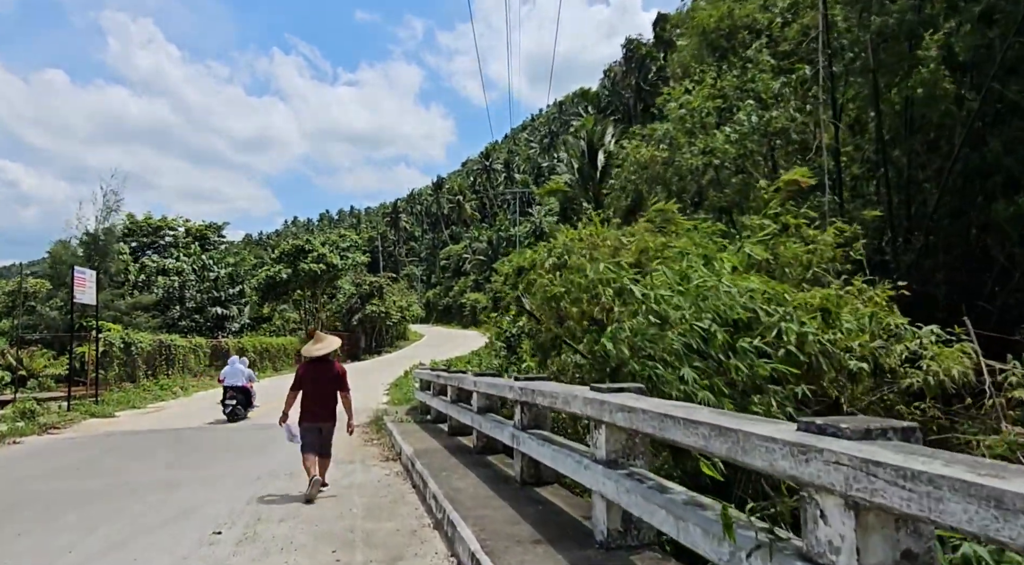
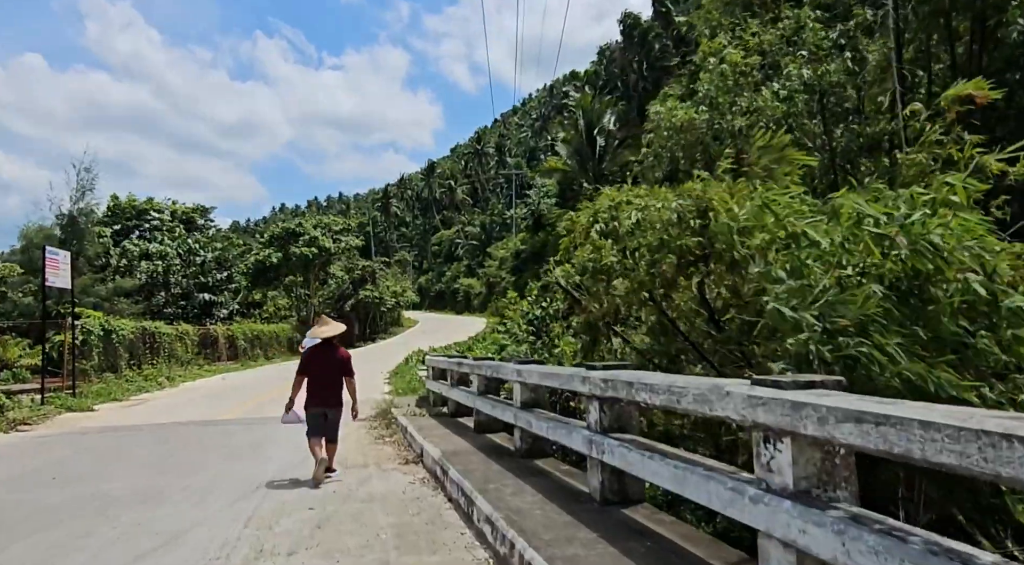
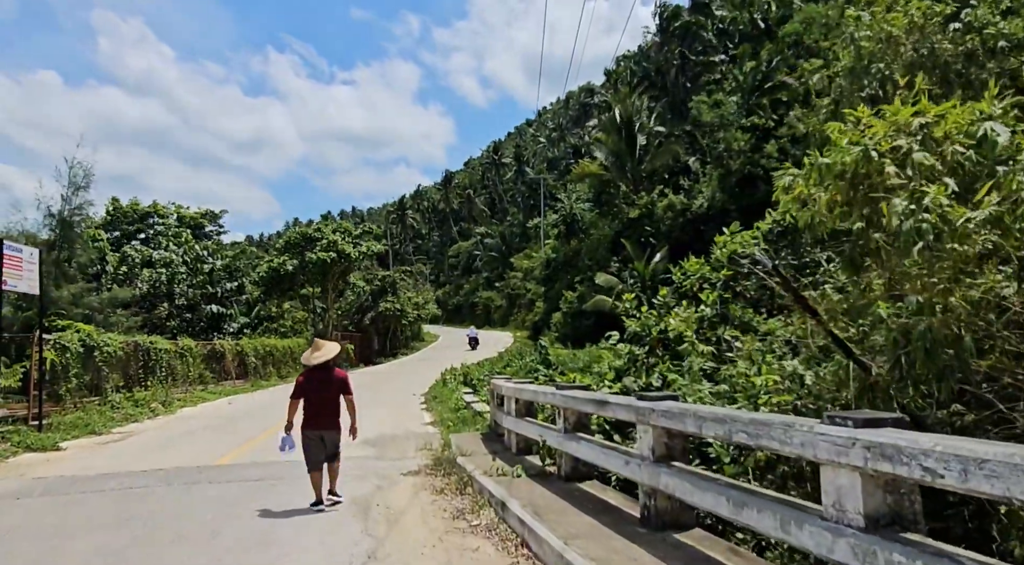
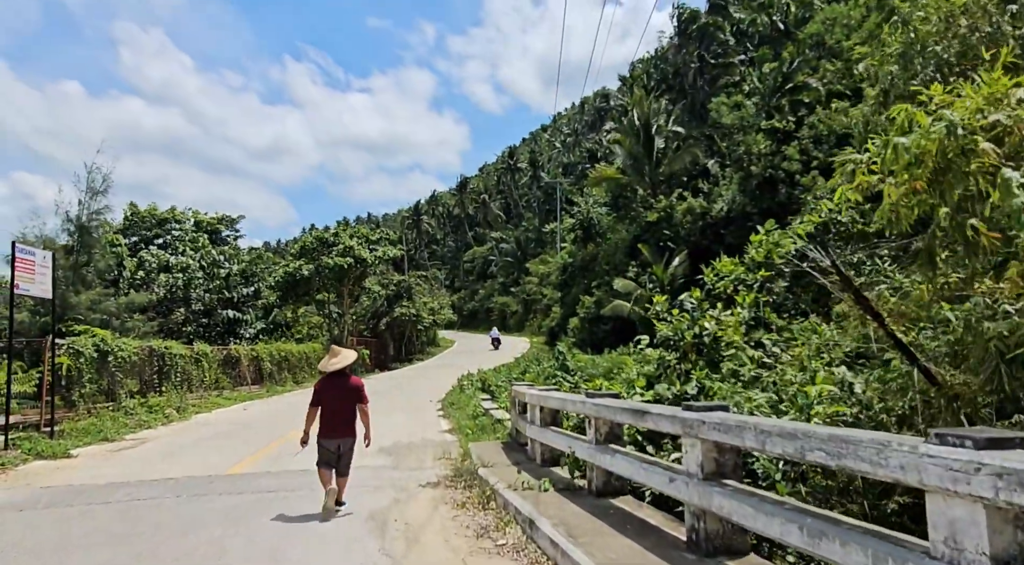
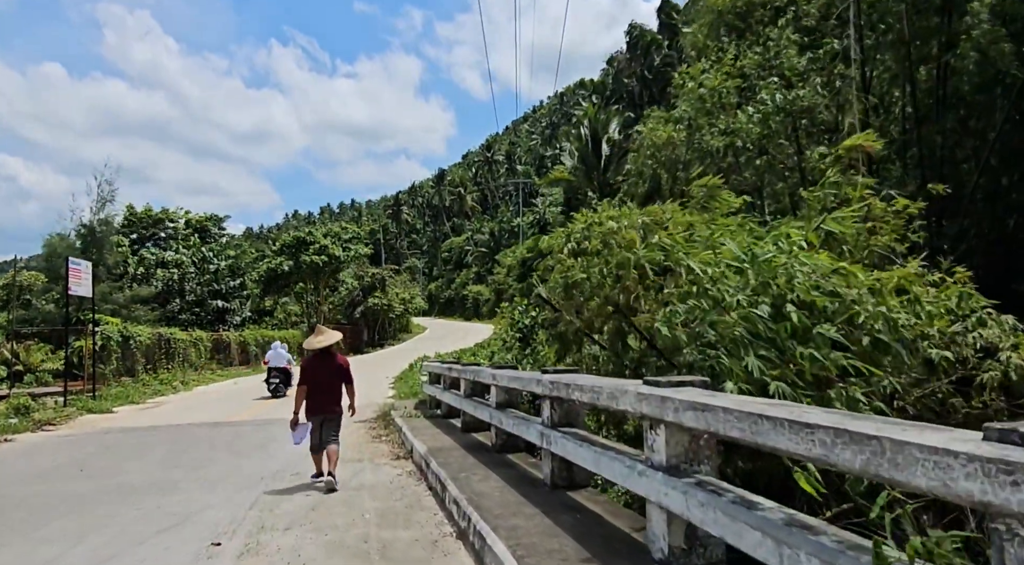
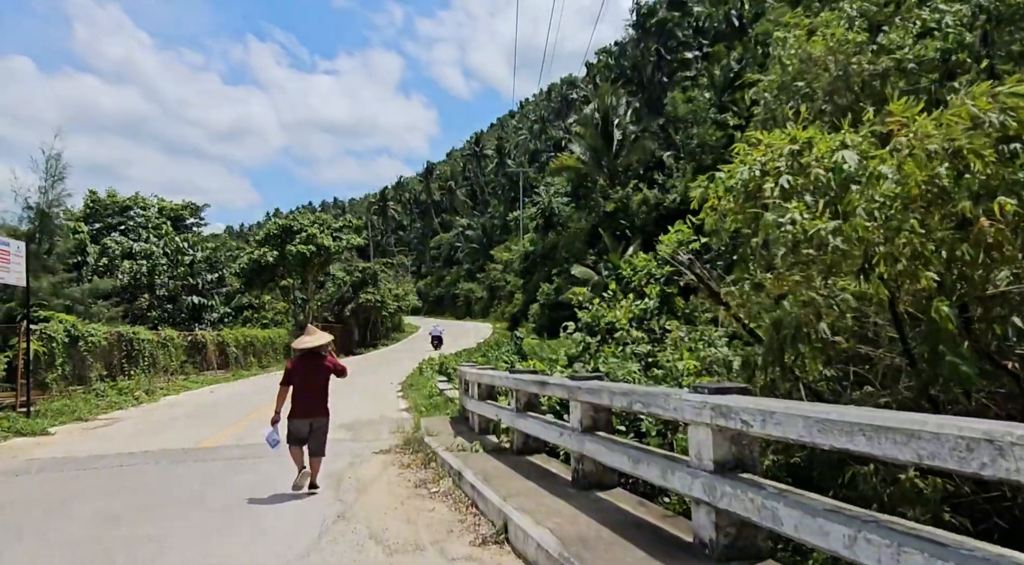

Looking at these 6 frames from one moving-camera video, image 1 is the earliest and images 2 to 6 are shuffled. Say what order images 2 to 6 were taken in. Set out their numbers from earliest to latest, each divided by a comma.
5, 2, 6, 3, 4
